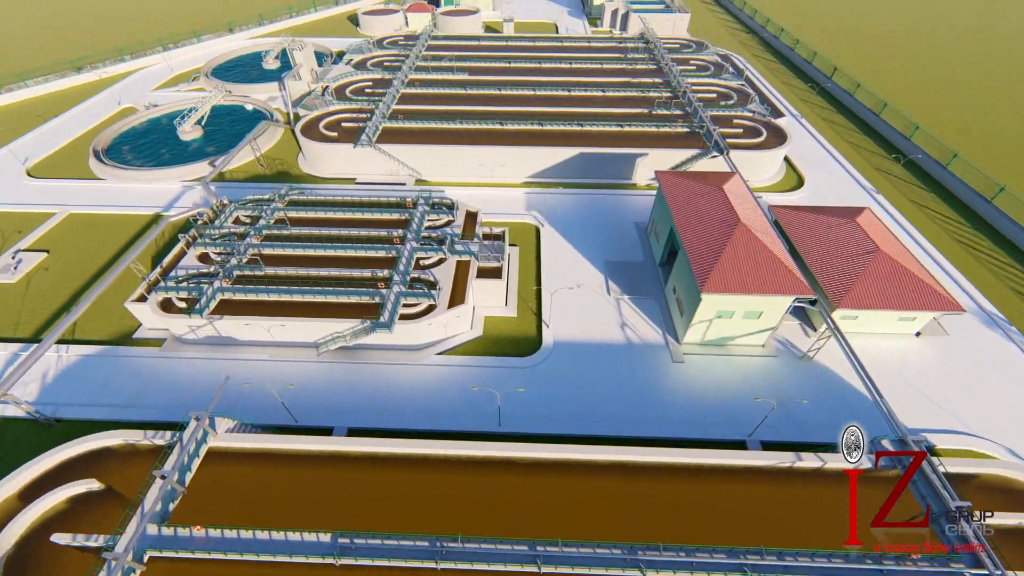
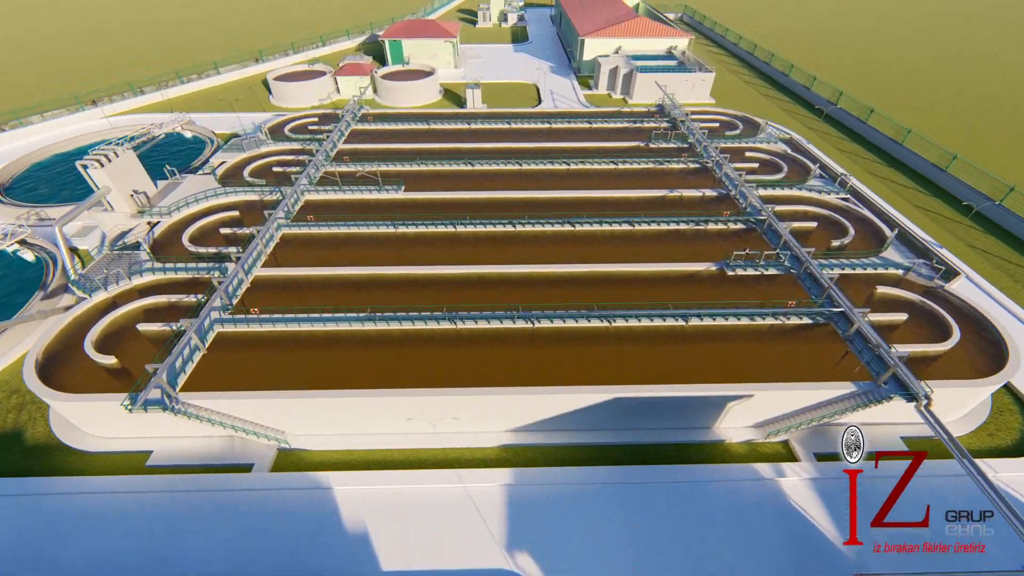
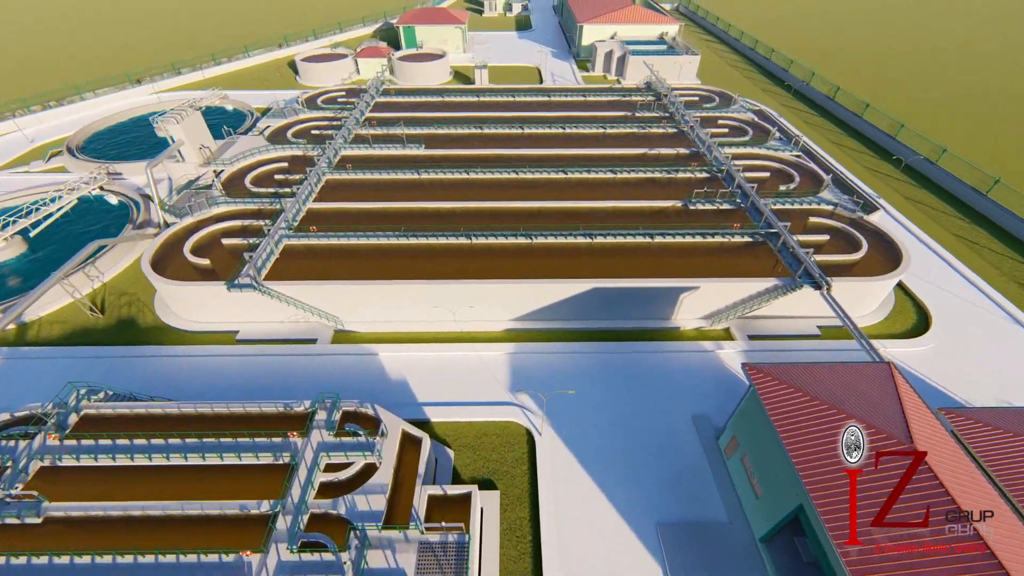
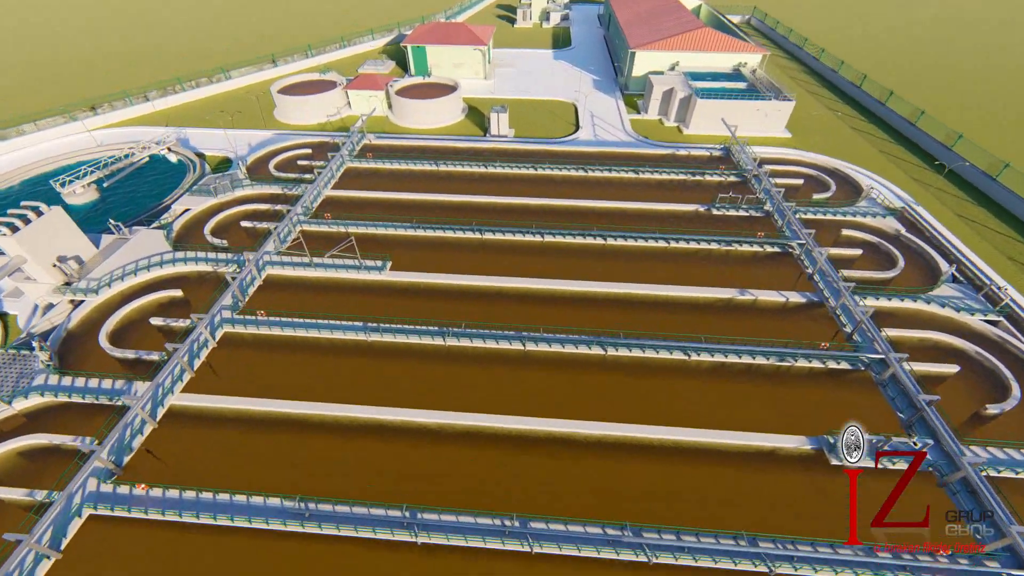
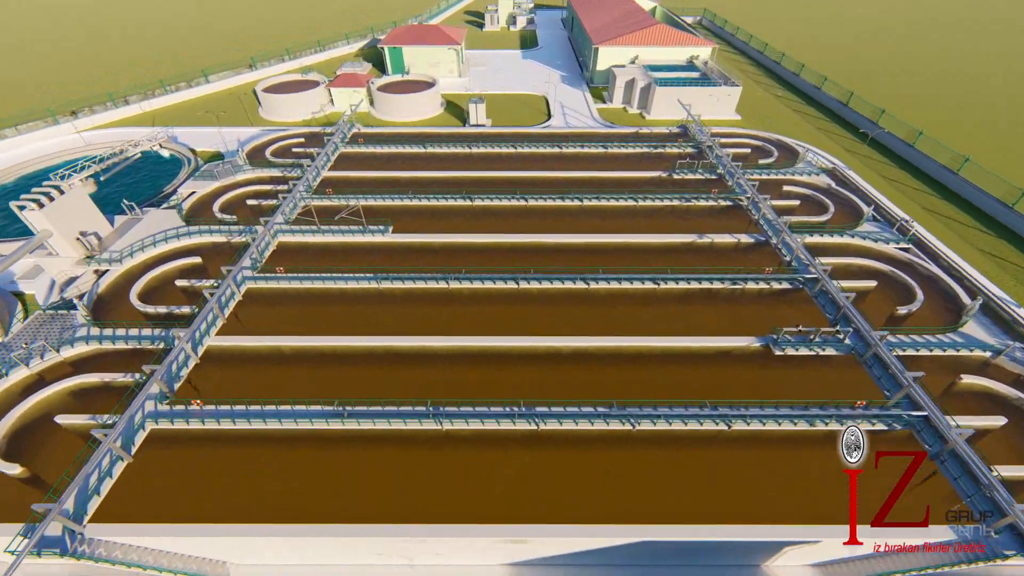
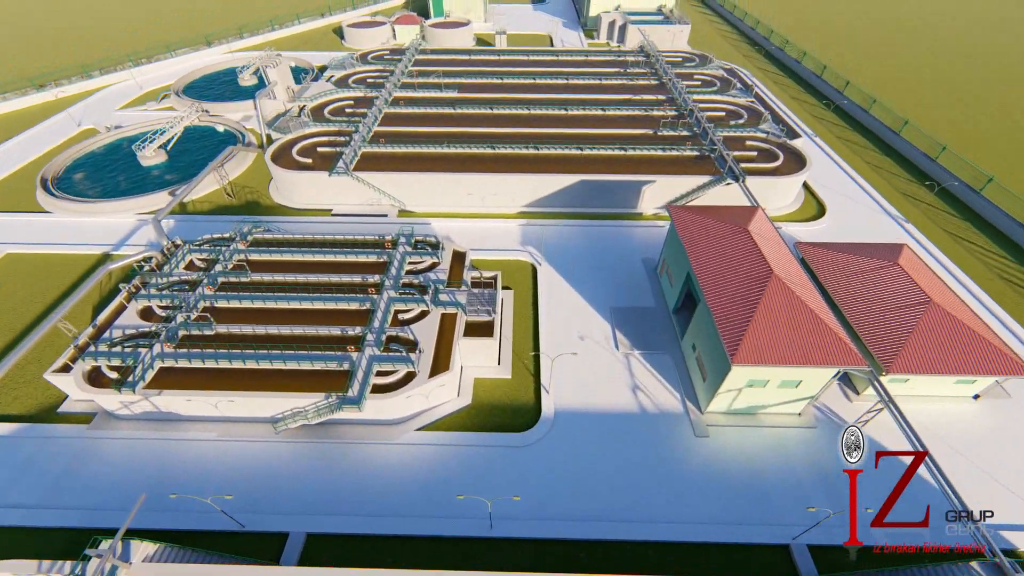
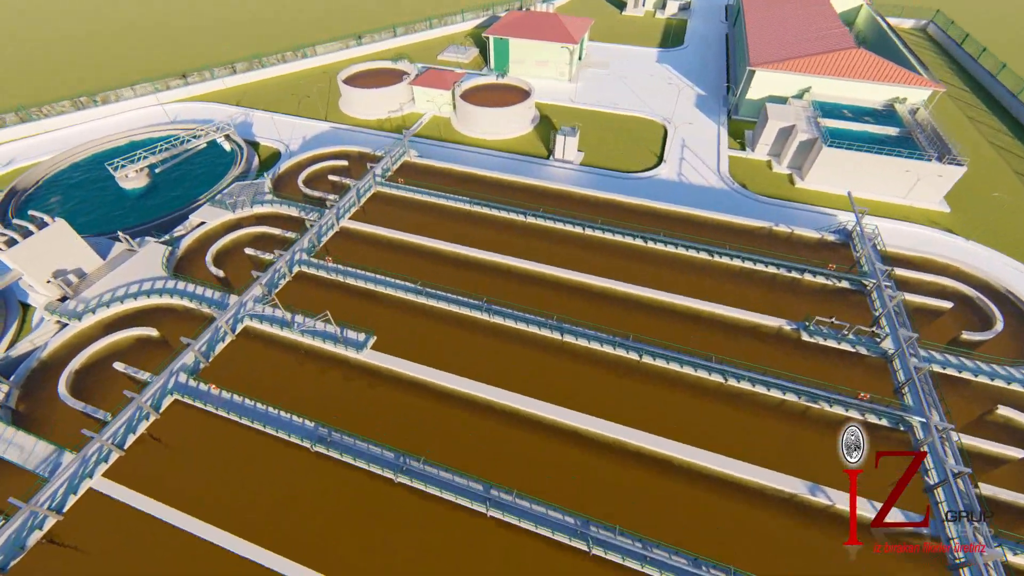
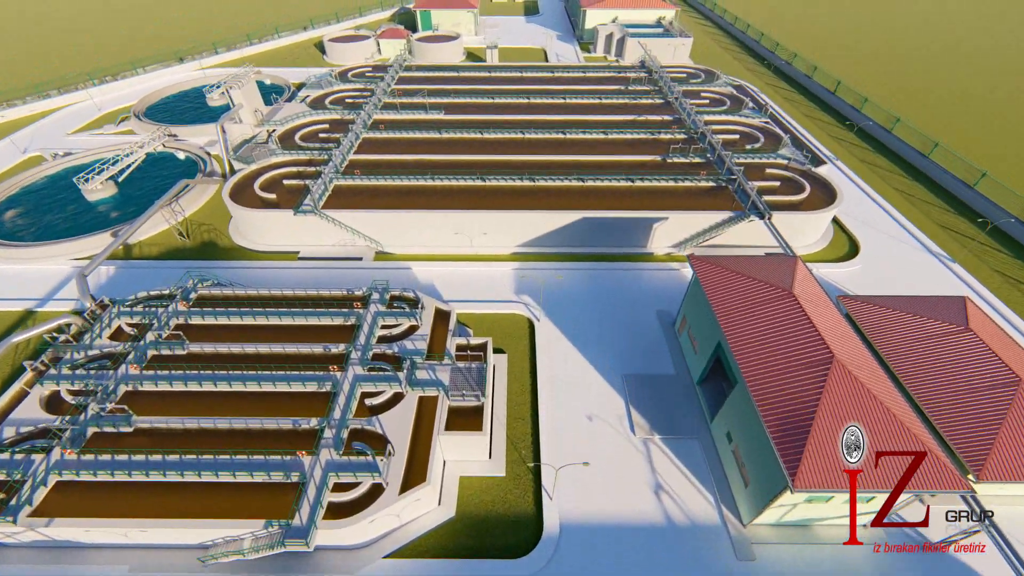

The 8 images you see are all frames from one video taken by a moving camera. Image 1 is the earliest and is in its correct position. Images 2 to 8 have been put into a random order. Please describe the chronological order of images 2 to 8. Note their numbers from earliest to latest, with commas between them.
6, 8, 3, 2, 5, 4, 7
